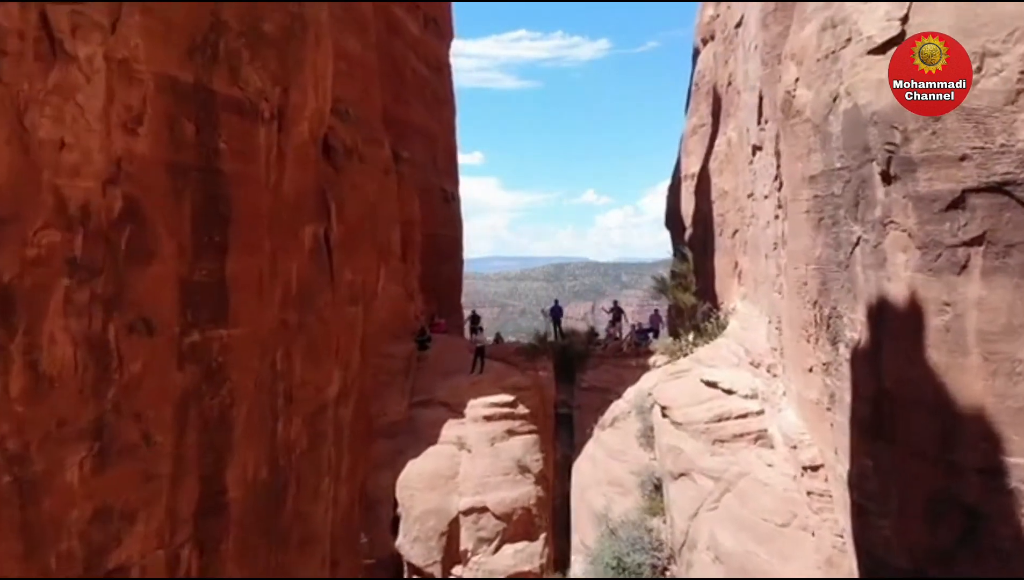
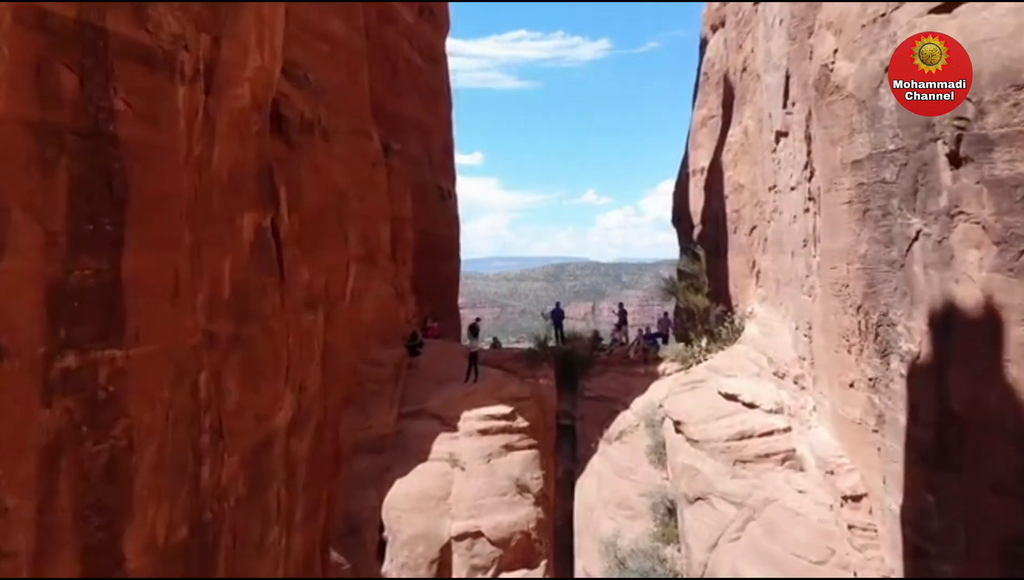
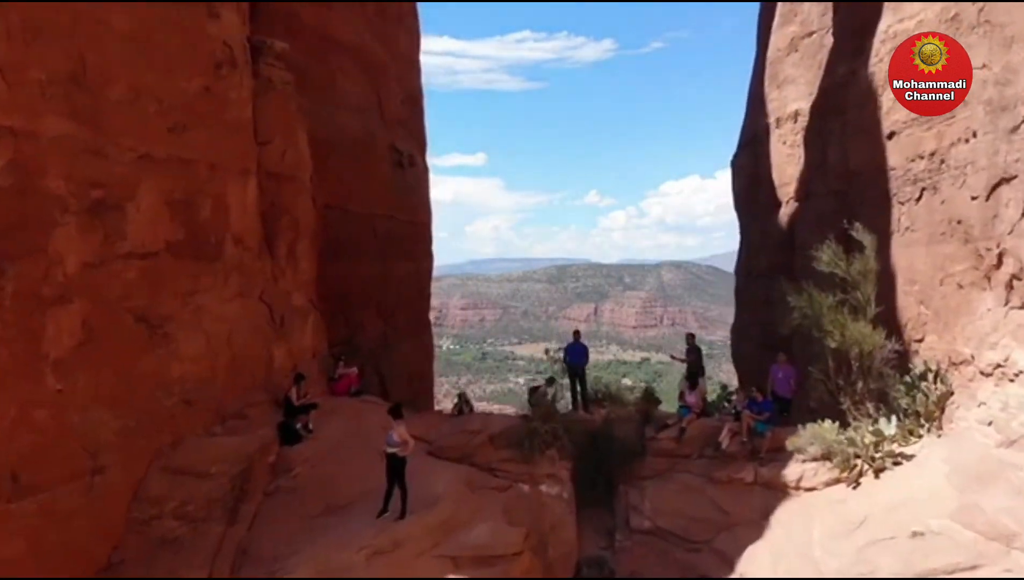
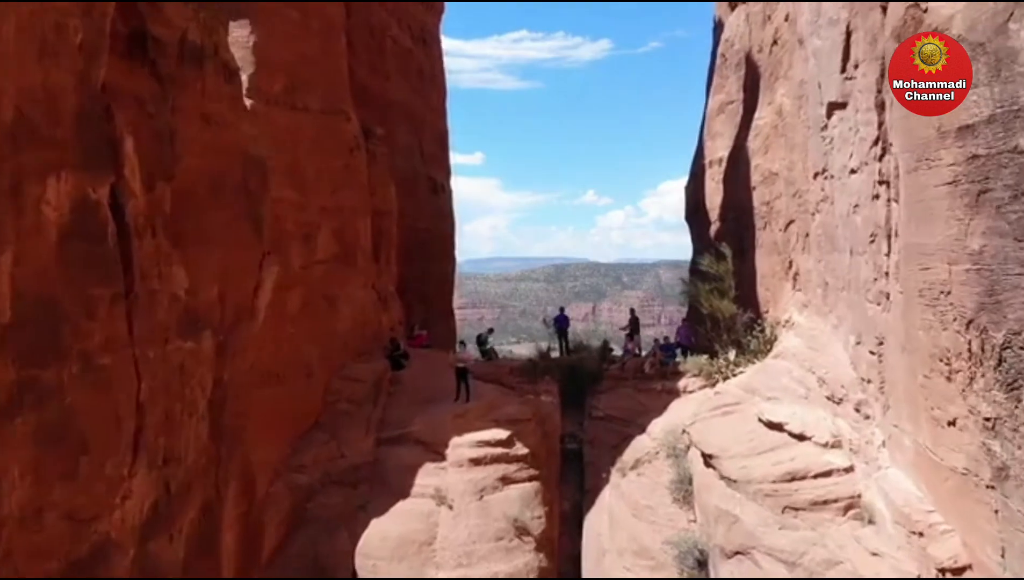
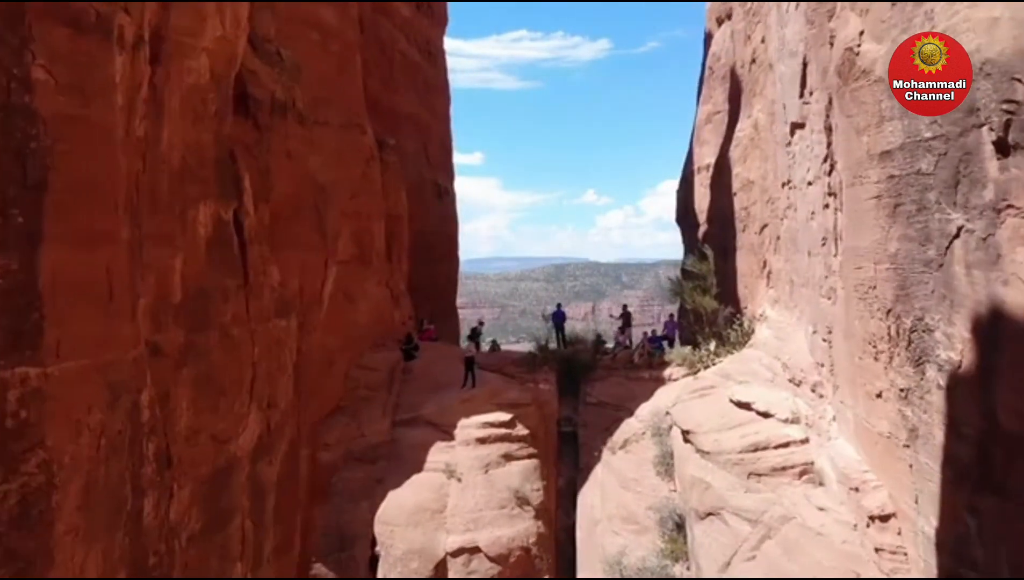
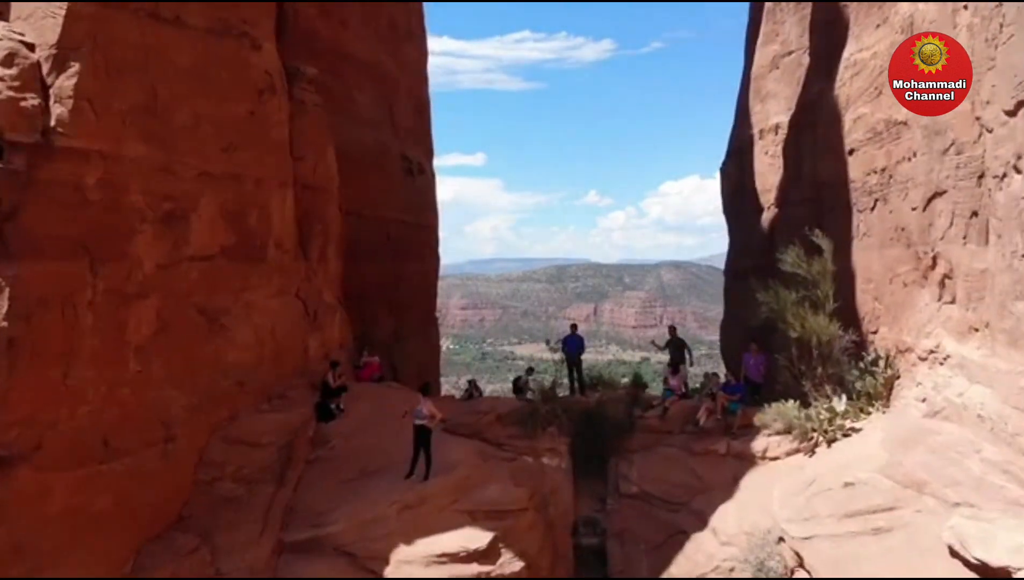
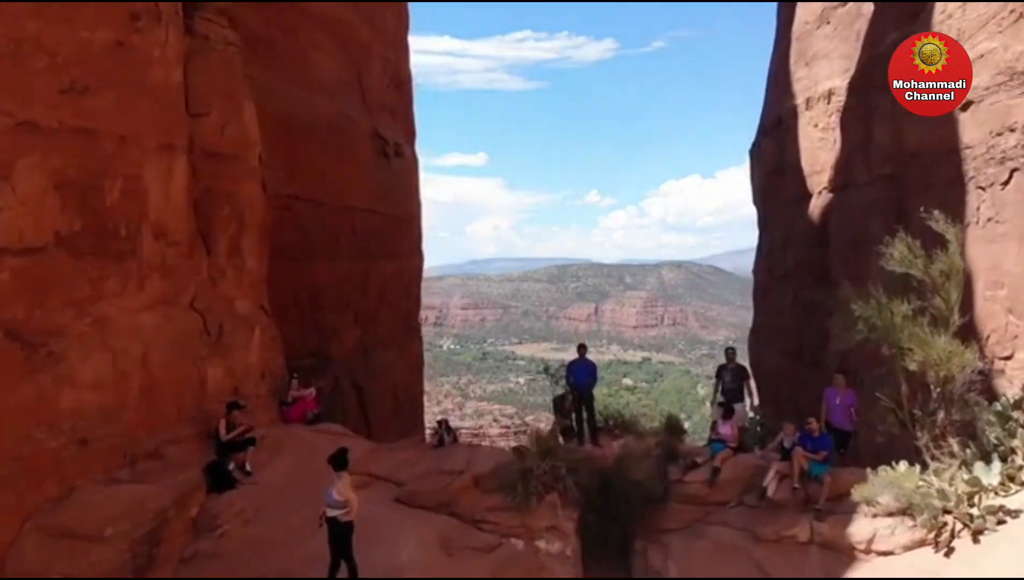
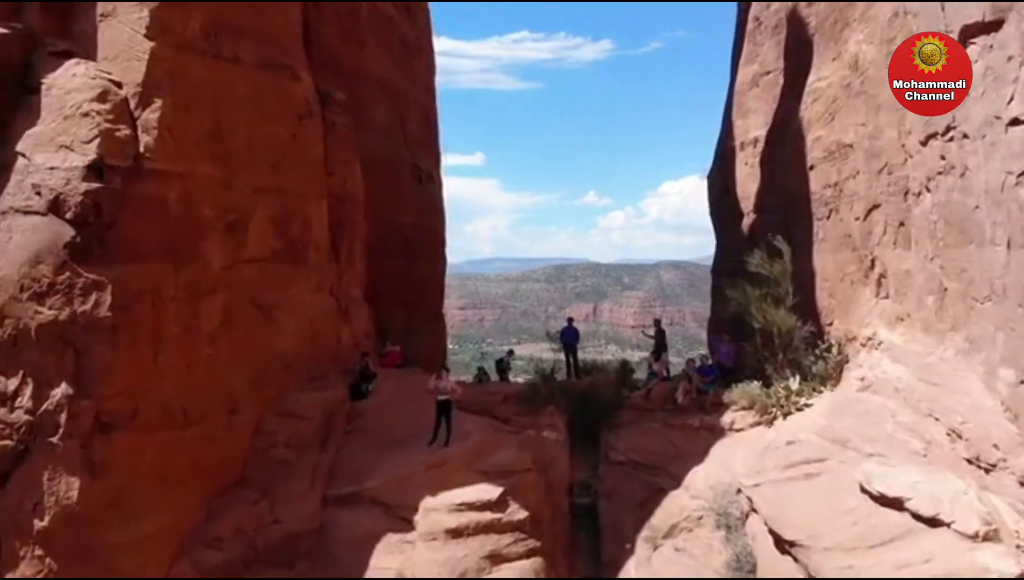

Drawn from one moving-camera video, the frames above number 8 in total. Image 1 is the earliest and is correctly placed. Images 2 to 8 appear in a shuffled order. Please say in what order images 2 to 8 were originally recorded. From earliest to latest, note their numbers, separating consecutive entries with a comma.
2, 5, 4, 8, 6, 3, 7
